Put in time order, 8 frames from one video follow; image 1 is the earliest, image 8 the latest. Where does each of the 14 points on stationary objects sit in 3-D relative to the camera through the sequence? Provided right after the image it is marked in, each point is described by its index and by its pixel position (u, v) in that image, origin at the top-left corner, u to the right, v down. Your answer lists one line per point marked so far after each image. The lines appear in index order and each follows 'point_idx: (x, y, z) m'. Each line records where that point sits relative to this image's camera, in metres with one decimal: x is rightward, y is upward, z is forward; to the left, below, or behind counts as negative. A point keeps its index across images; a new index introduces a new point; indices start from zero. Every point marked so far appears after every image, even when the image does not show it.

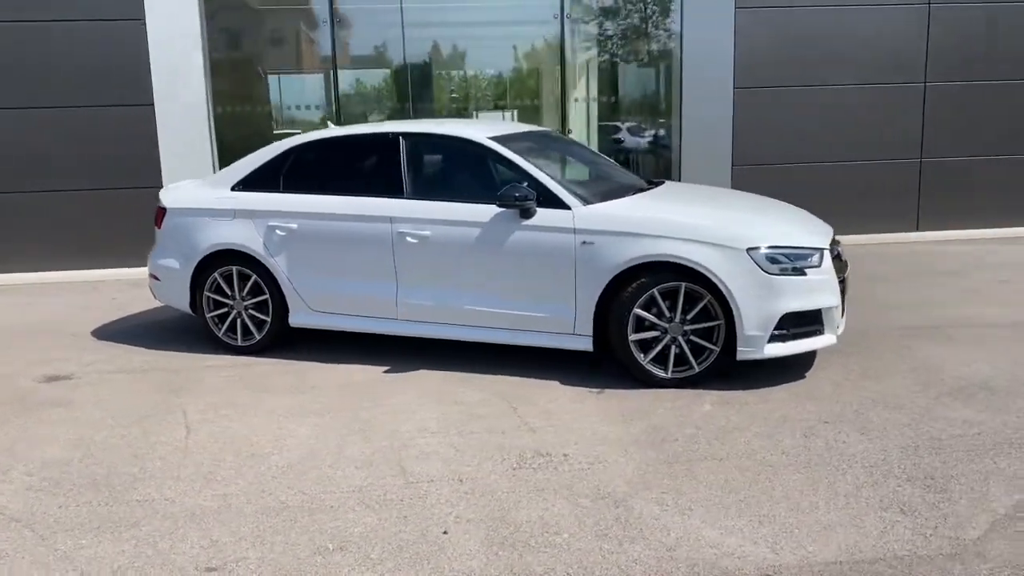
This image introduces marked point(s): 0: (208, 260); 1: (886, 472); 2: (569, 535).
0: (-2.2, +0.2, +6.6) m
1: (+1.7, -0.9, +4.3) m
2: (+0.2, -1.0, +3.7) m
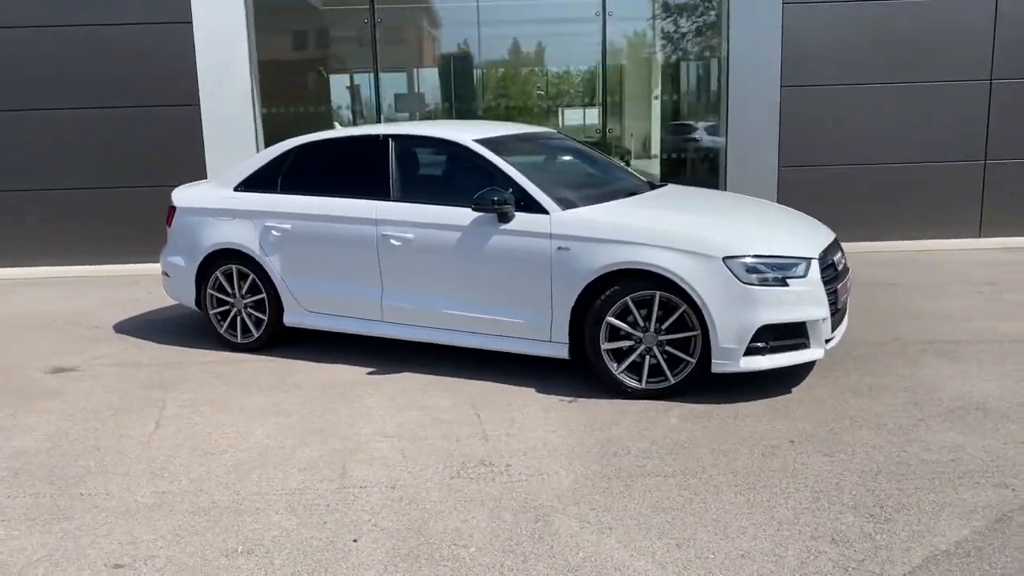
0: (-2.2, +0.2, +6.8) m
1: (+1.4, -0.9, +4.0) m
2: (-0.1, -1.0, +3.6) m
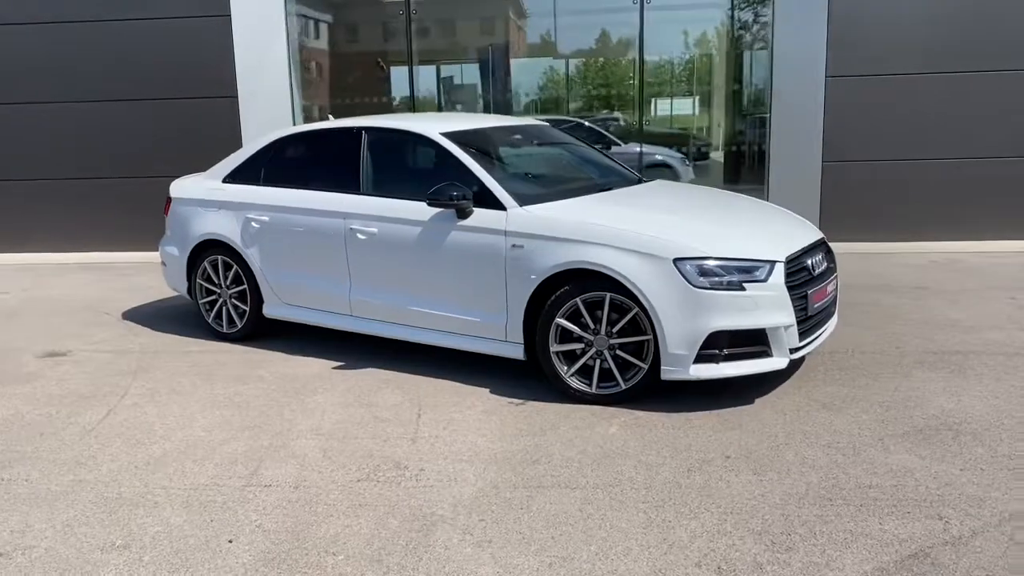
0: (-2.4, +0.3, +6.9) m
1: (+0.9, -1.0, +3.7) m
2: (-0.7, -1.0, +3.5) m
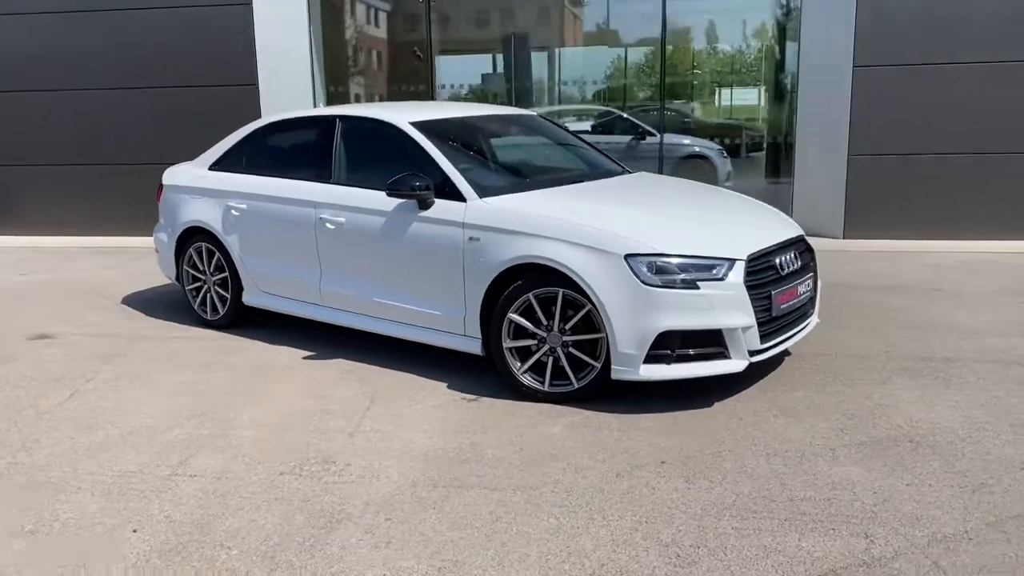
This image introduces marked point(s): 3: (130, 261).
0: (-2.5, +0.4, +6.9) m
1: (+0.6, -1.0, +3.6) m
2: (-1.1, -1.0, +3.5) m
3: (-4.1, +0.3, +9.7) m
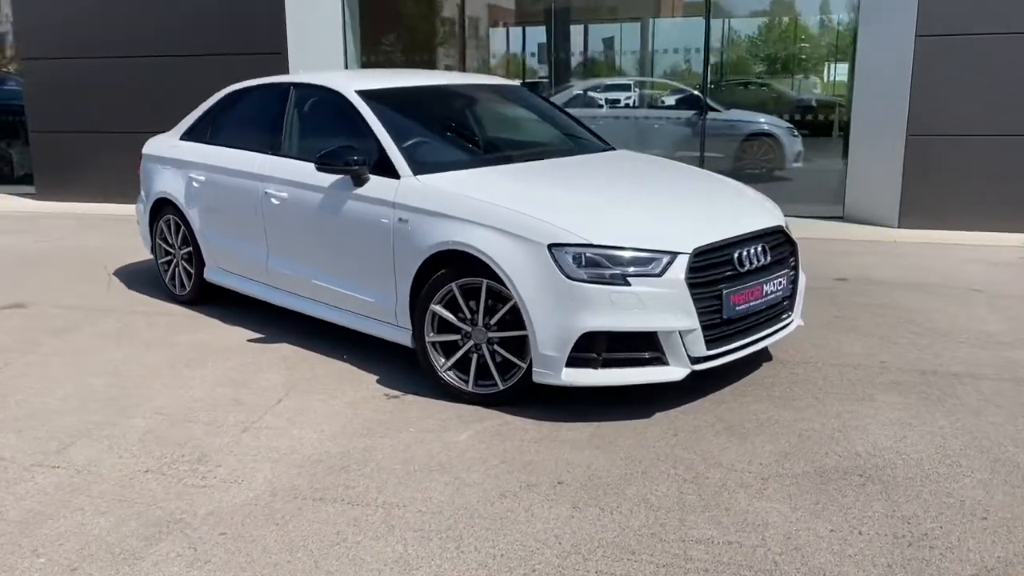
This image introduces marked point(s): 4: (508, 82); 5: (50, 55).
0: (-2.6, +0.6, +6.7) m
1: (0.0, -0.9, +3.1) m
2: (-1.6, -1.0, +3.2) m
3: (-3.9, +0.6, +9.7) m
4: (0.0, +1.4, +6.4) m
5: (-6.0, +3.0, +11.9) m
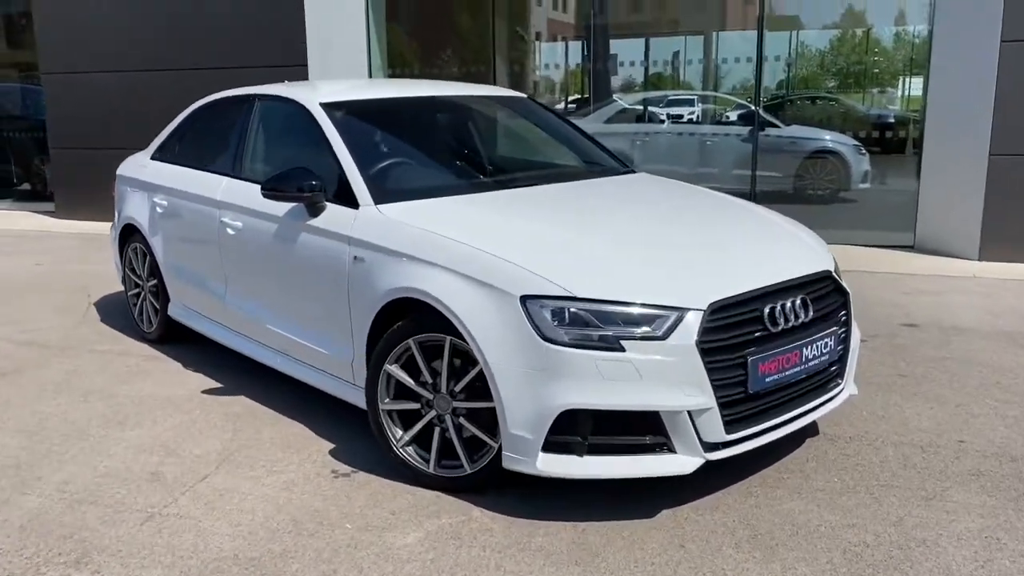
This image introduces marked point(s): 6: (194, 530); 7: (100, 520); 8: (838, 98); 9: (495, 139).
0: (-2.5, +0.4, +6.0) m
1: (-0.2, -1.2, +2.2) m
2: (-1.8, -1.1, +2.4) m
3: (-3.6, +0.4, +9.1) m
4: (0.0, +1.2, +5.5) m
5: (-5.5, +2.8, +11.5) m
6: (-1.2, -0.9, +3.4) m
7: (-1.6, -0.9, +3.5) m
8: (+3.2, +1.9, +9.2) m
9: (-0.1, +0.8, +4.9) m
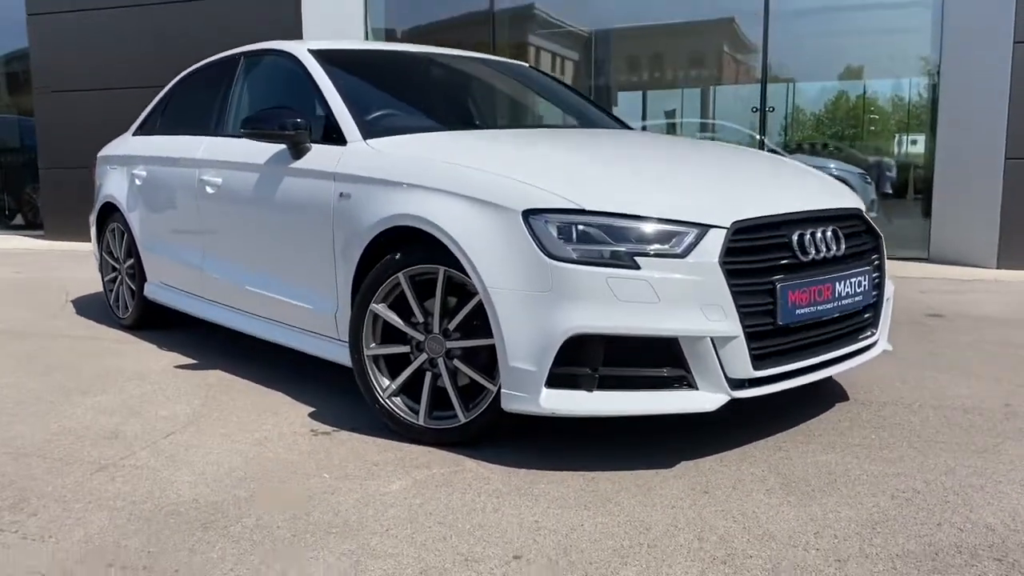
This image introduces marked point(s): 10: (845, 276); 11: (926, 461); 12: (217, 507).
0: (-2.5, +0.5, +5.7) m
1: (-0.2, -0.8, +1.8) m
2: (-1.8, -0.8, +2.0) m
3: (-3.6, +0.2, +8.7) m
4: (0.0, +1.3, +5.3) m
5: (-5.5, +2.5, +11.3) m
6: (-1.2, -0.6, +3.0) m
7: (-1.6, -0.6, +3.1) m
8: (+3.2, +1.8, +9.0) m
9: (-0.1, +1.0, +4.6) m
10: (+1.2, 0.0, +3.2) m
11: (+1.4, -0.6, +3.1) m
12: (-0.9, -0.7, +2.7) m
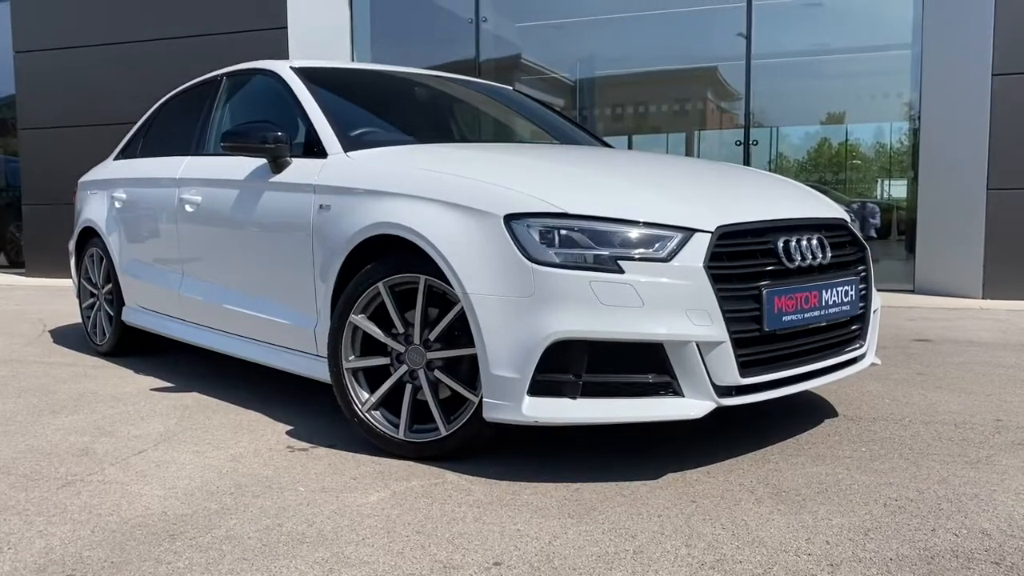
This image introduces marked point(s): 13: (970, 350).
0: (-2.6, +0.3, +5.6) m
1: (-0.3, -0.8, +1.7) m
2: (-1.9, -0.8, +1.9) m
3: (-3.7, -0.1, +8.6) m
4: (-0.1, +1.1, +5.3) m
5: (-5.7, +2.0, +11.3) m
6: (-1.2, -0.6, +2.9) m
7: (-1.6, -0.6, +3.0) m
8: (+3.1, +1.5, +9.1) m
9: (-0.2, +0.9, +4.6) m
10: (+1.1, 0.0, +3.2) m
11: (+1.3, -0.6, +3.0) m
12: (-0.9, -0.7, +2.6) m
13: (+2.6, -0.4, +5.2) m
